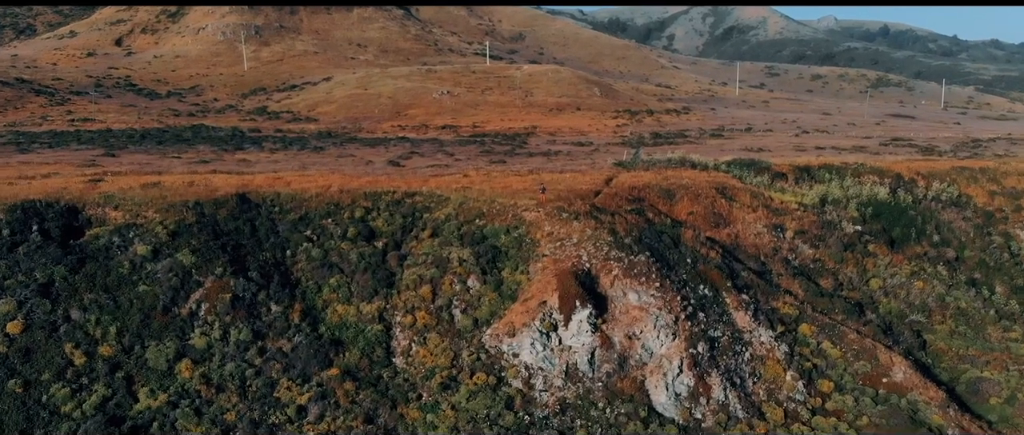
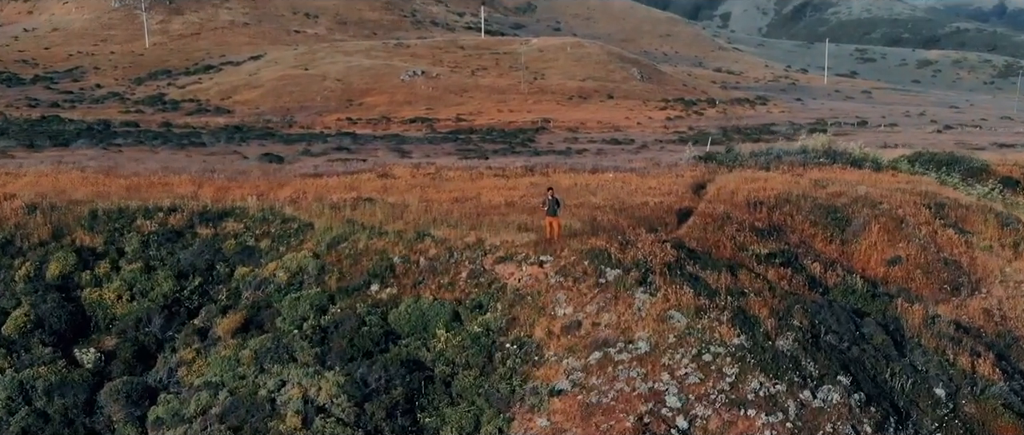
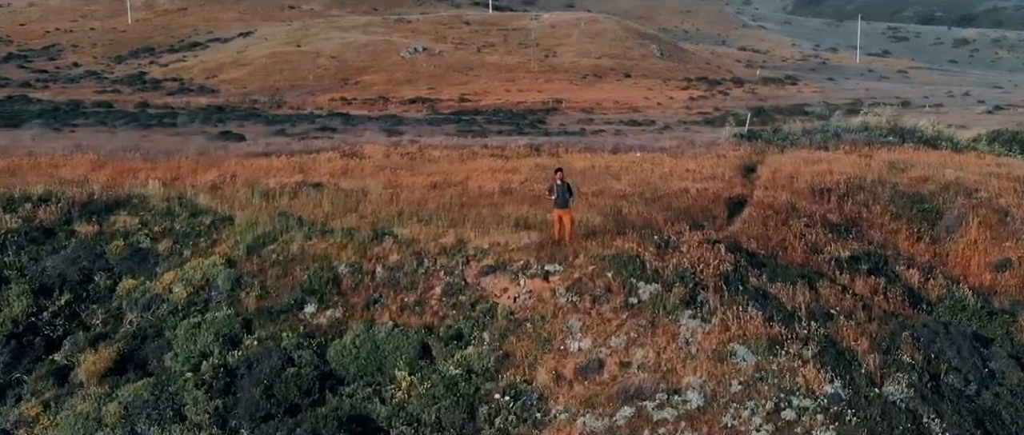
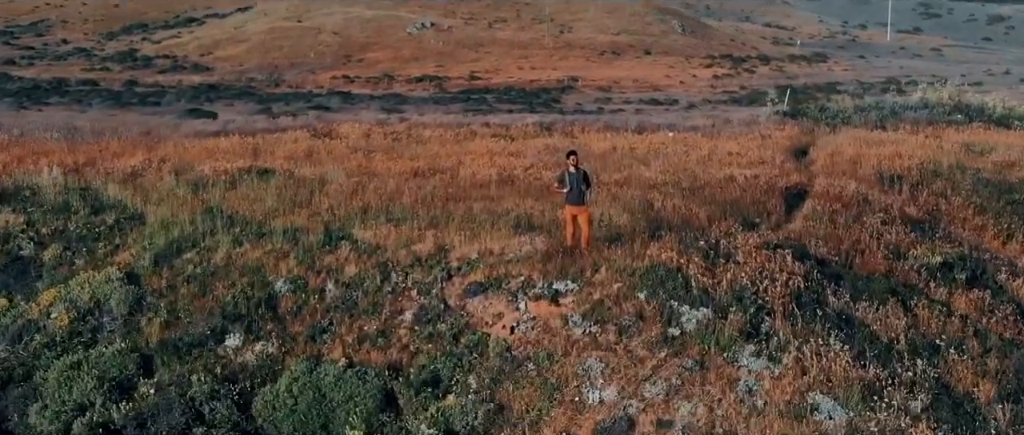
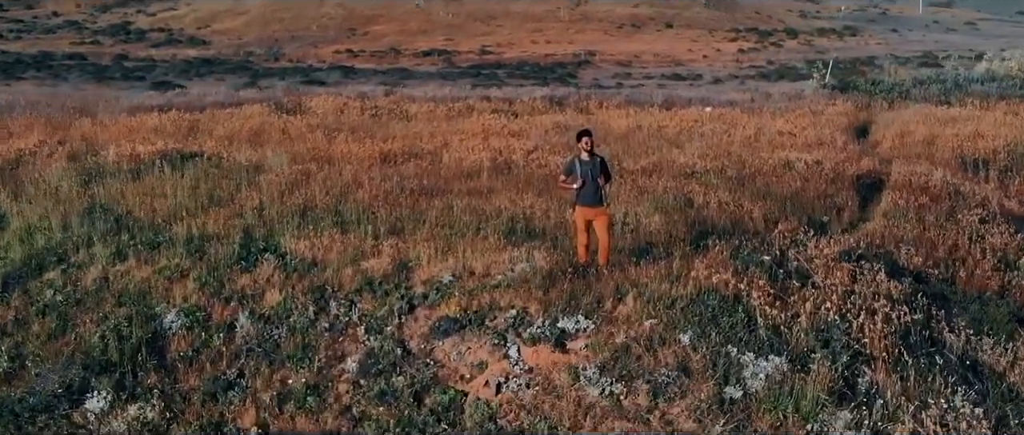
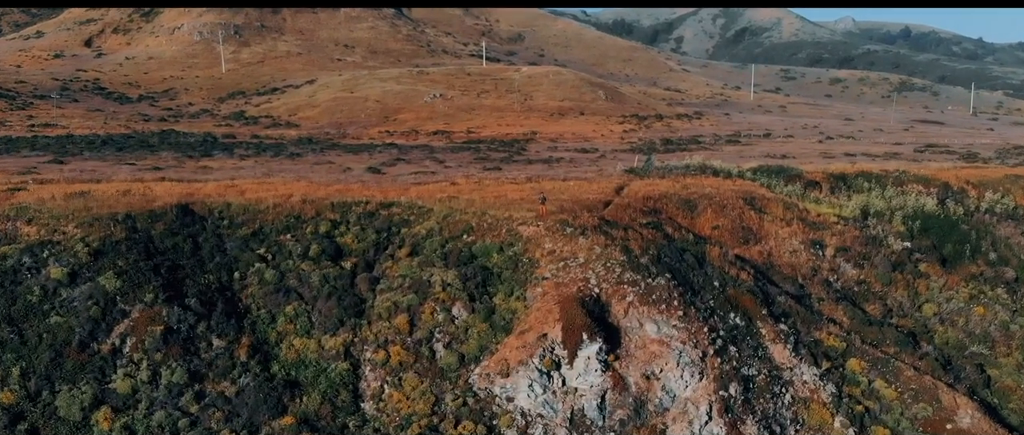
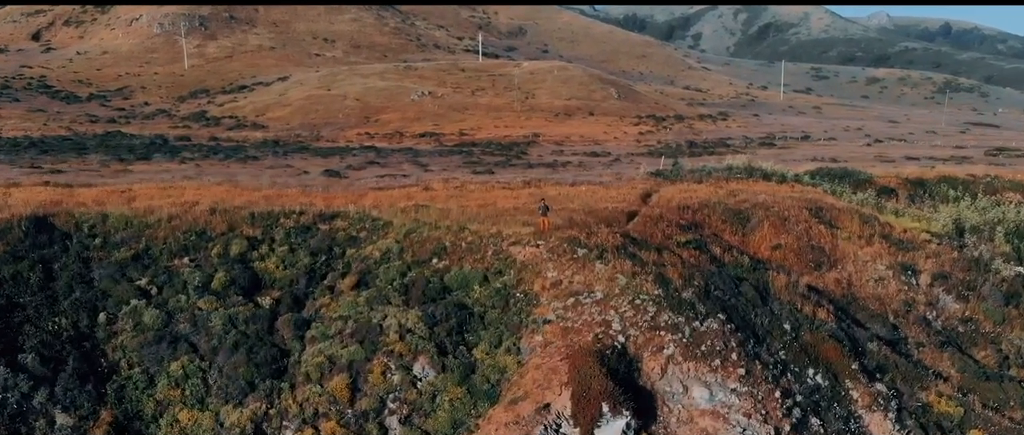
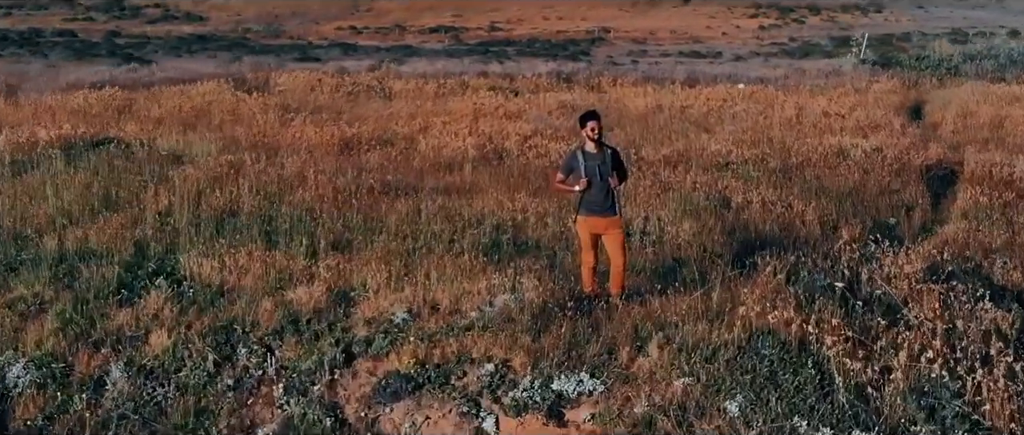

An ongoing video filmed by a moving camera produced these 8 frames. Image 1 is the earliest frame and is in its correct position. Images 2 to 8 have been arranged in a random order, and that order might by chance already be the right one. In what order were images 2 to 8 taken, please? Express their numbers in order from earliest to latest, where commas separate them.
6, 7, 2, 3, 4, 5, 8
